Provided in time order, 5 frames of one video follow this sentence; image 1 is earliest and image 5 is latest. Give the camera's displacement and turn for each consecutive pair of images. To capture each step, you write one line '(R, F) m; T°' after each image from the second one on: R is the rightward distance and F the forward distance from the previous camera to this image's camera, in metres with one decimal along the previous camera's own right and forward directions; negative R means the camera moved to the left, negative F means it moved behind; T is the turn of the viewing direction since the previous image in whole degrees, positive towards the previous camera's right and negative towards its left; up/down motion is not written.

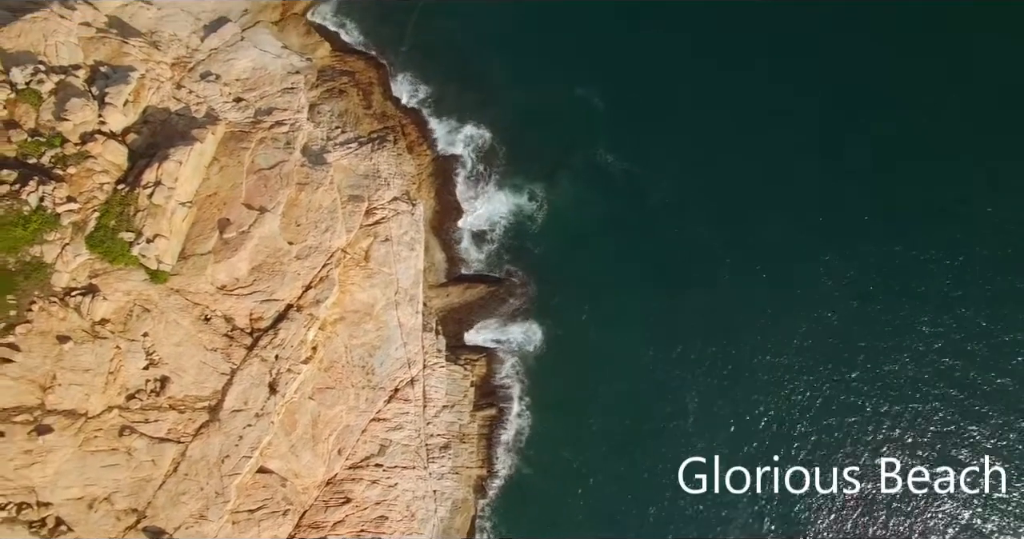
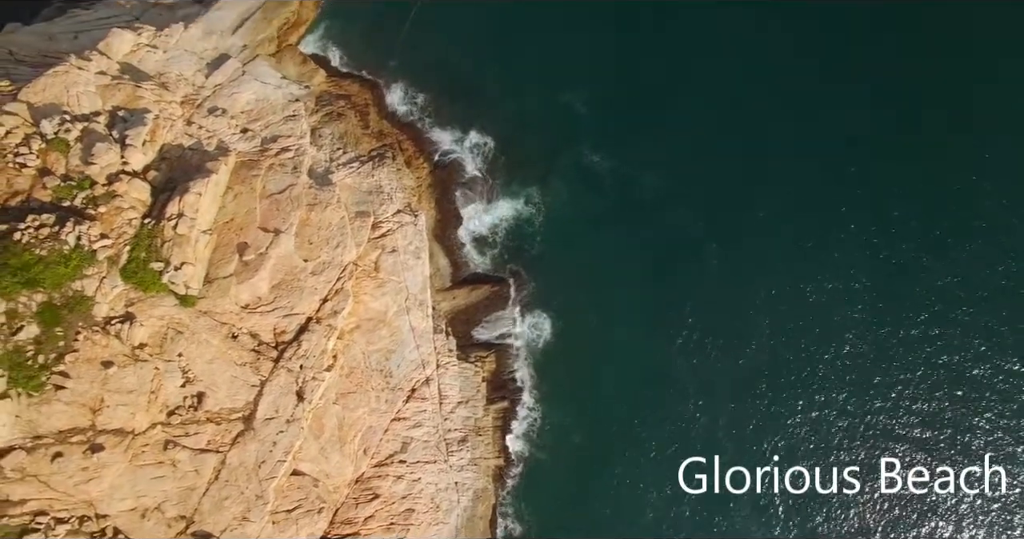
(0.0, -3.0) m; 0°
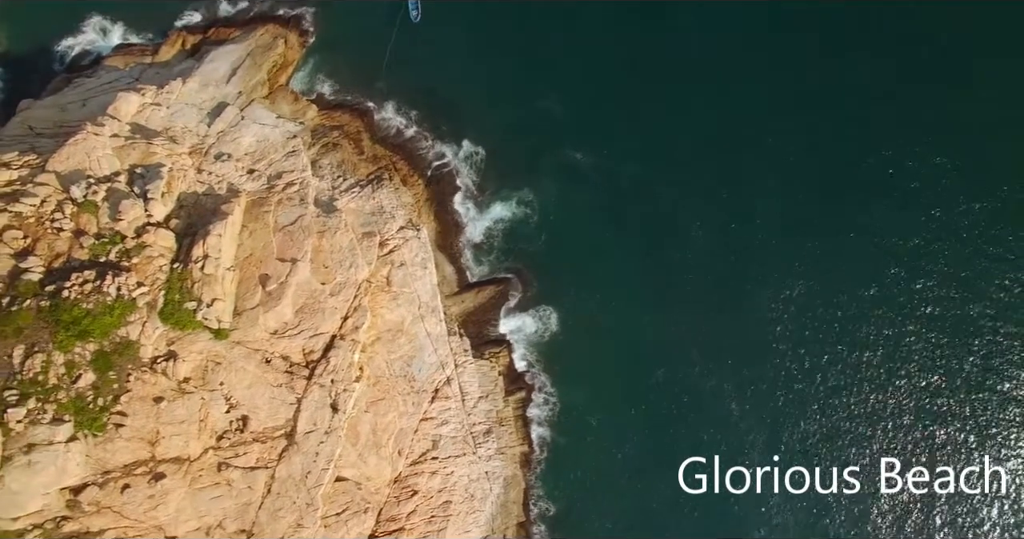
(0.0, -3.5) m; 0°
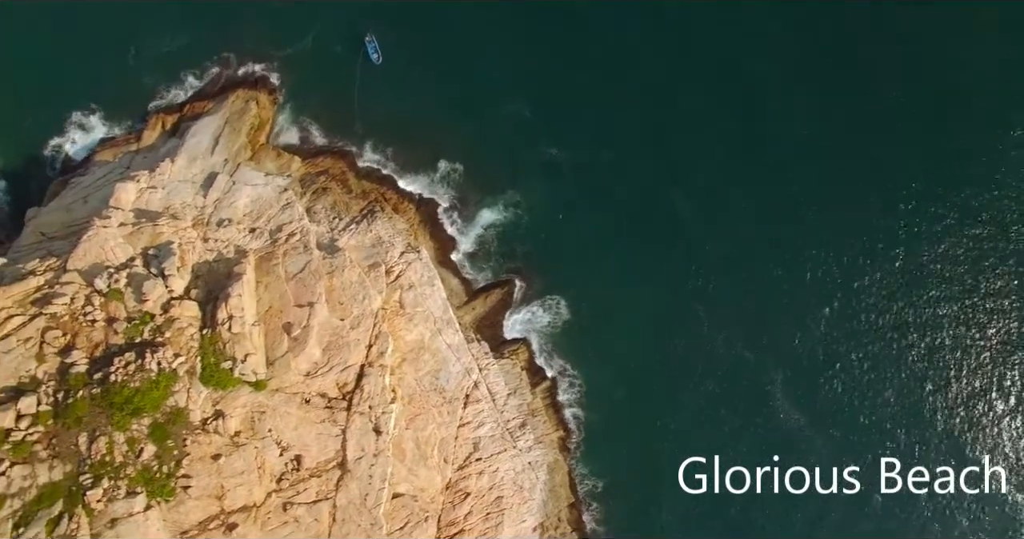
(0.0, -2.9) m; 0°
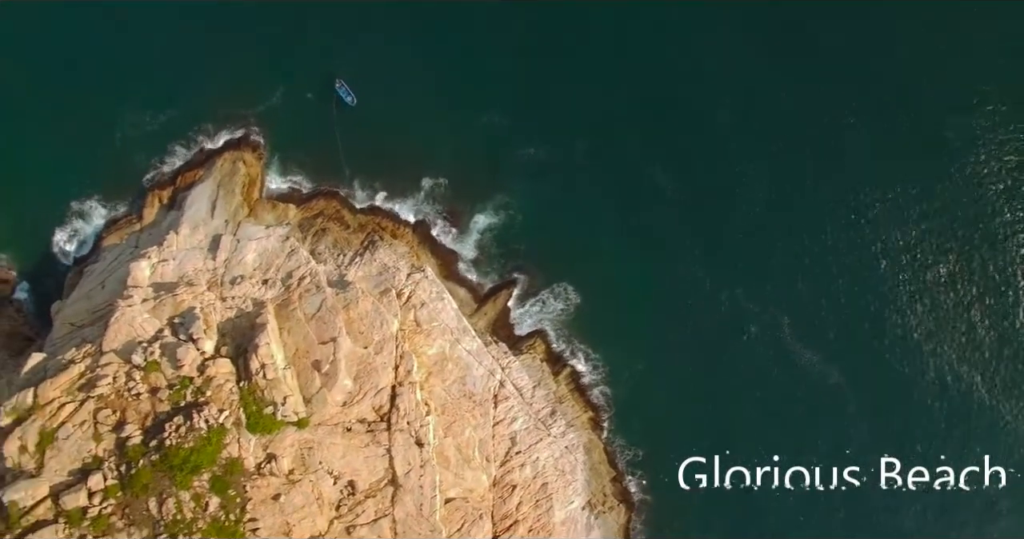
(0.0, -2.8) m; 0°
